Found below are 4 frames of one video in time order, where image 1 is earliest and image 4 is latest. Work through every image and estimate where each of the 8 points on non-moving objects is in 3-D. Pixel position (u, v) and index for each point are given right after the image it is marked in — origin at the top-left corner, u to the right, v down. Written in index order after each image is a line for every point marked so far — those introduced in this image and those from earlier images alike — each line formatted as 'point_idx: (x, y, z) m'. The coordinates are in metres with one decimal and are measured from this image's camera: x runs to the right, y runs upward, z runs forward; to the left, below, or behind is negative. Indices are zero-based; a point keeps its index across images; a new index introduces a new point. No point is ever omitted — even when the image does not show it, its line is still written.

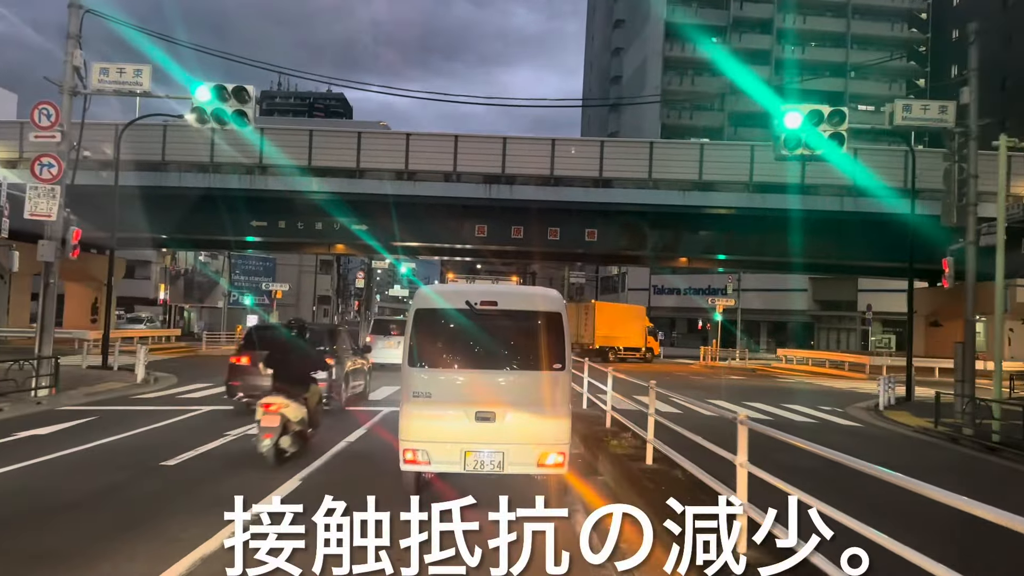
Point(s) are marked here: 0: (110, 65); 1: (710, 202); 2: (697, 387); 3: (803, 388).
0: (-6.0, +3.3, +10.0) m
1: (+5.8, +2.5, +19.8) m
2: (+4.9, -2.6, +17.9) m
3: (+7.6, -2.7, +17.7) m
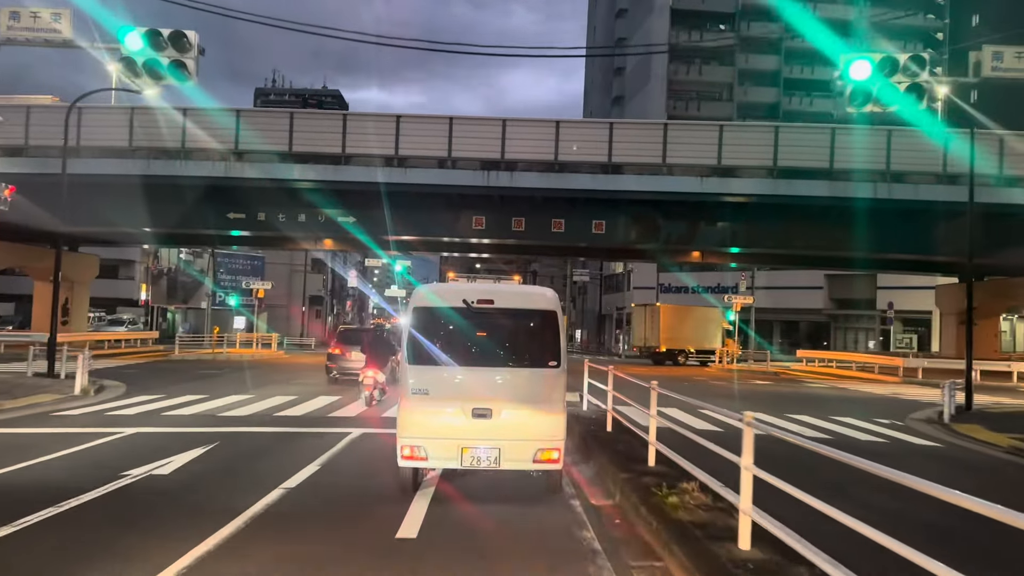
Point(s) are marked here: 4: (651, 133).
0: (-6.0, +3.4, +8.2) m
1: (+5.9, +2.6, +18.0) m
2: (+4.9, -2.5, +16.1) m
3: (+7.6, -2.5, +15.9) m
4: (+3.8, +4.3, +18.6) m
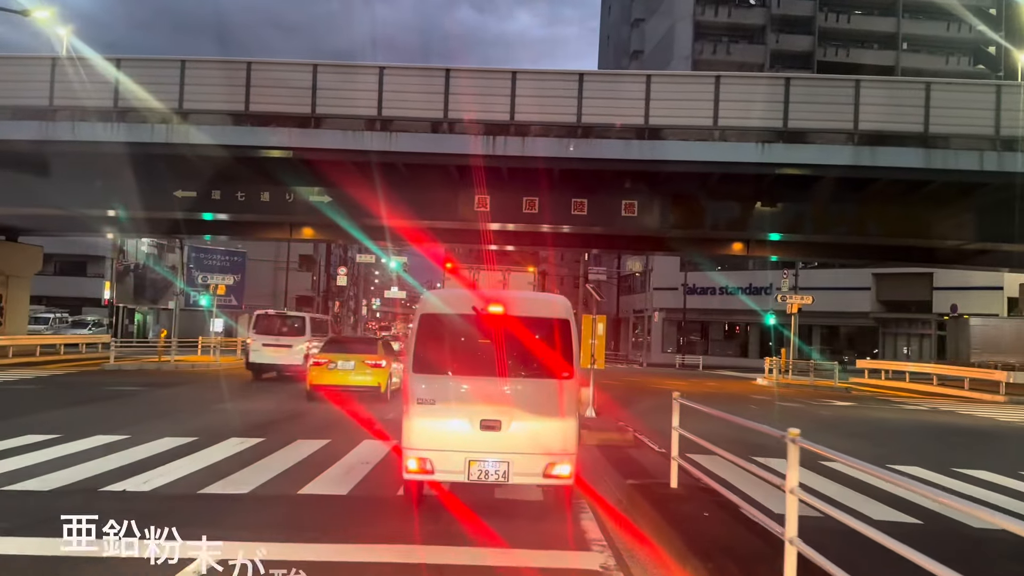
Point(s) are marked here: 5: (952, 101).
0: (-5.8, +3.6, +4.6) m
1: (+6.1, +2.8, +14.3) m
2: (+5.1, -2.4, +12.4) m
3: (+7.8, -2.4, +12.1) m
4: (+4.1, +4.4, +14.9) m
5: (+9.5, +4.0, +14.6) m
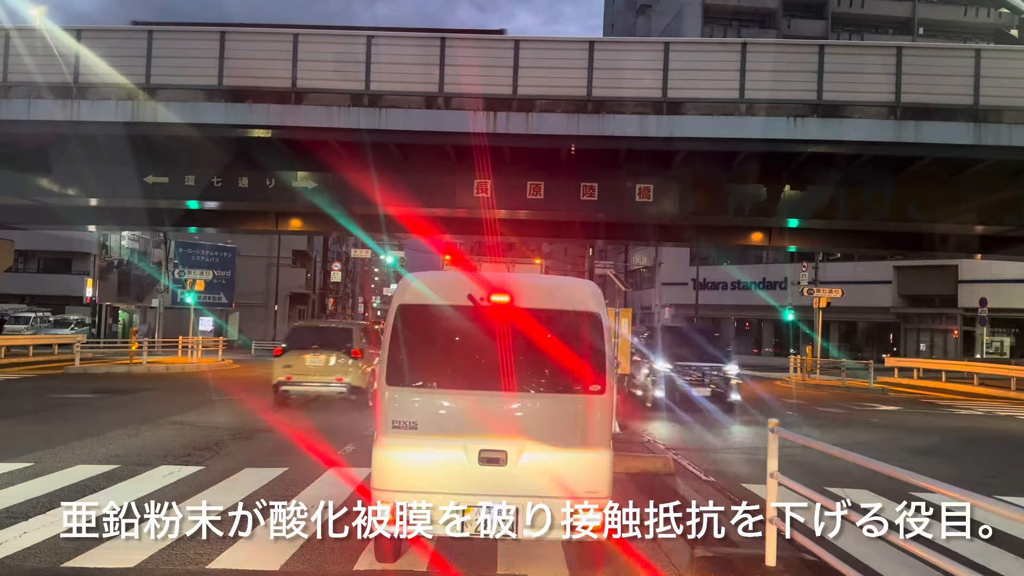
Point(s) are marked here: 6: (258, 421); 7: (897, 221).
0: (-5.8, +3.7, +3.2) m
1: (+6.2, +2.9, +12.8) m
2: (+5.2, -2.3, +10.9) m
3: (+7.9, -2.3, +10.7) m
4: (+4.1, +4.6, +13.4) m
5: (+9.6, +4.2, +13.1) m
6: (-5.1, -2.4, +13.3) m
7: (+8.3, +1.5, +14.6) m
